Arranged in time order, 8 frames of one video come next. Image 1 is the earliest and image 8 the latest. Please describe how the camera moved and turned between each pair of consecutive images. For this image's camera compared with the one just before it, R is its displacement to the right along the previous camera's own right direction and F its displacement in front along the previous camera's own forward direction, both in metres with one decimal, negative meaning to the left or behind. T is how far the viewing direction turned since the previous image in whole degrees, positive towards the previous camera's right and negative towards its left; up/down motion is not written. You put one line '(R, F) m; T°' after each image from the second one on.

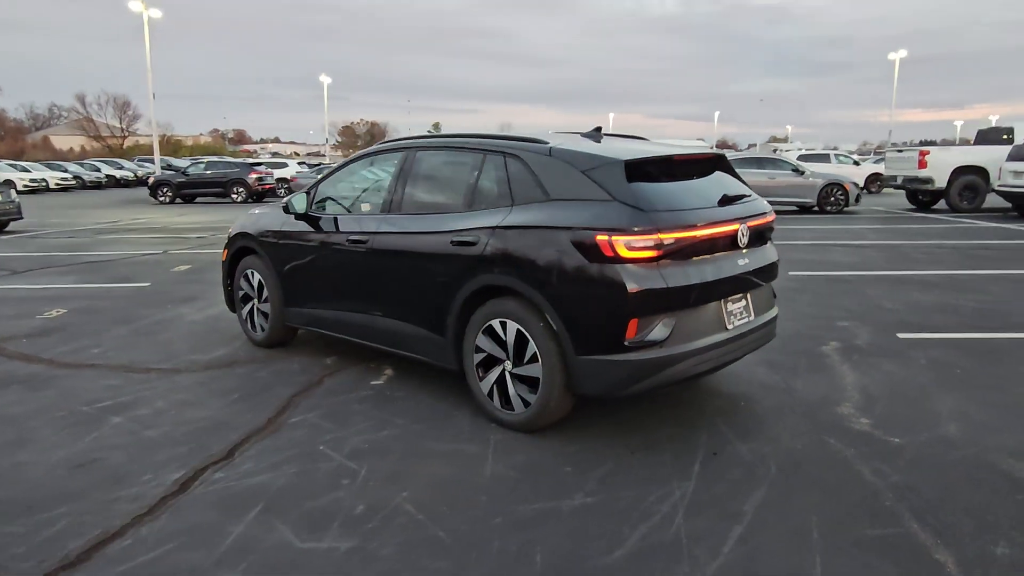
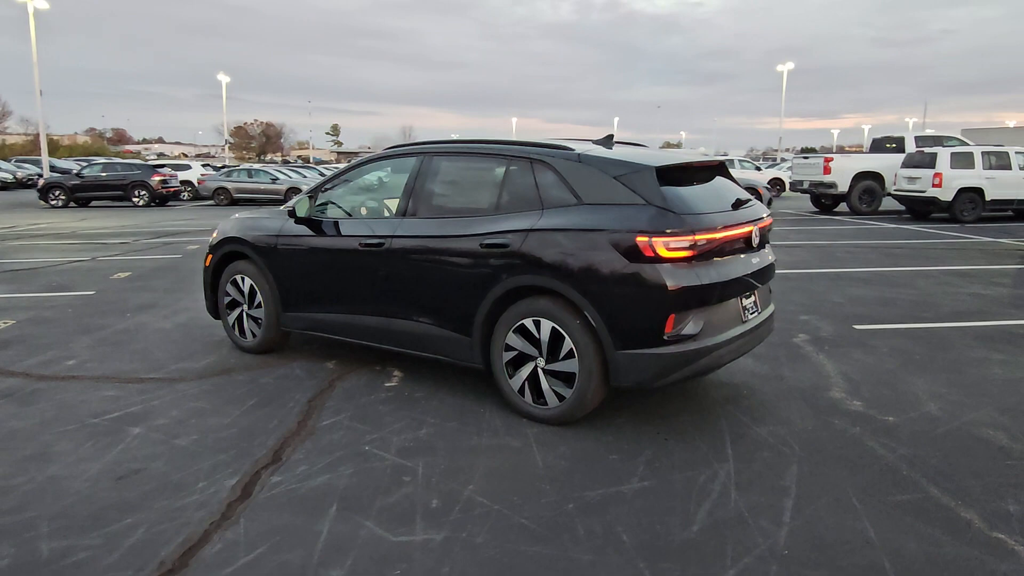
(-0.7, -0.1) m; +7°
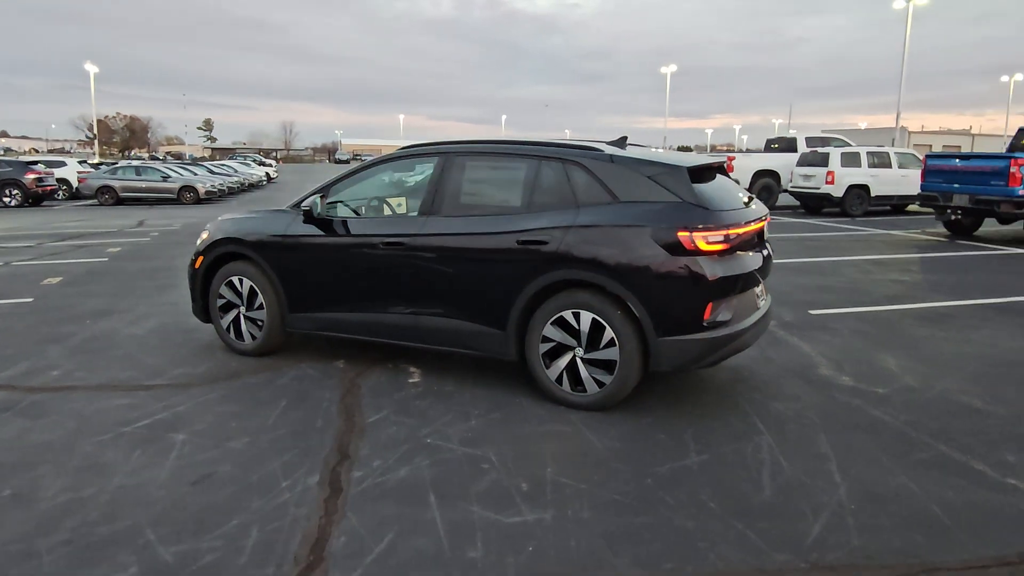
(-0.9, -0.1) m; +9°
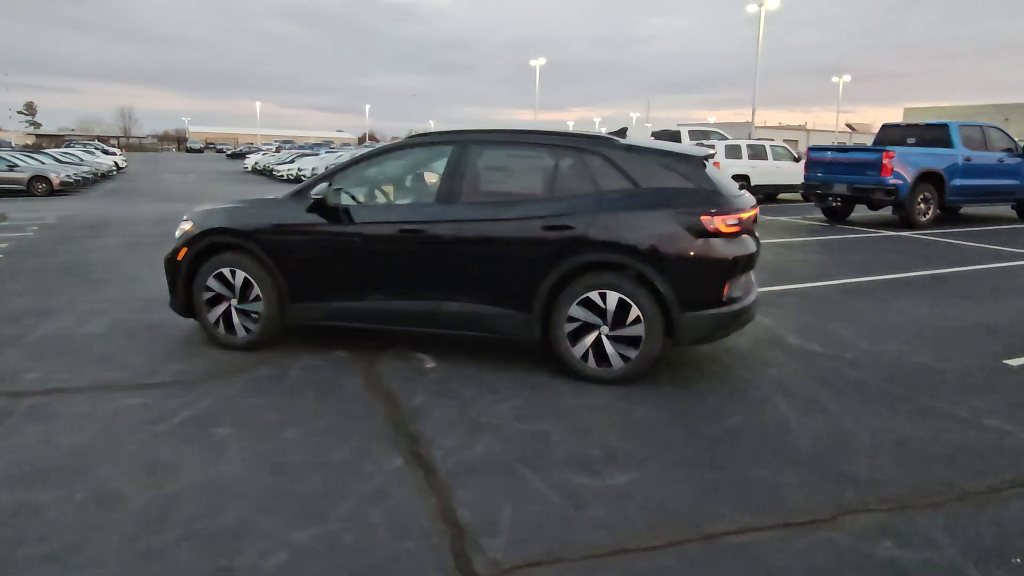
(-1.0, -0.1) m; +10°
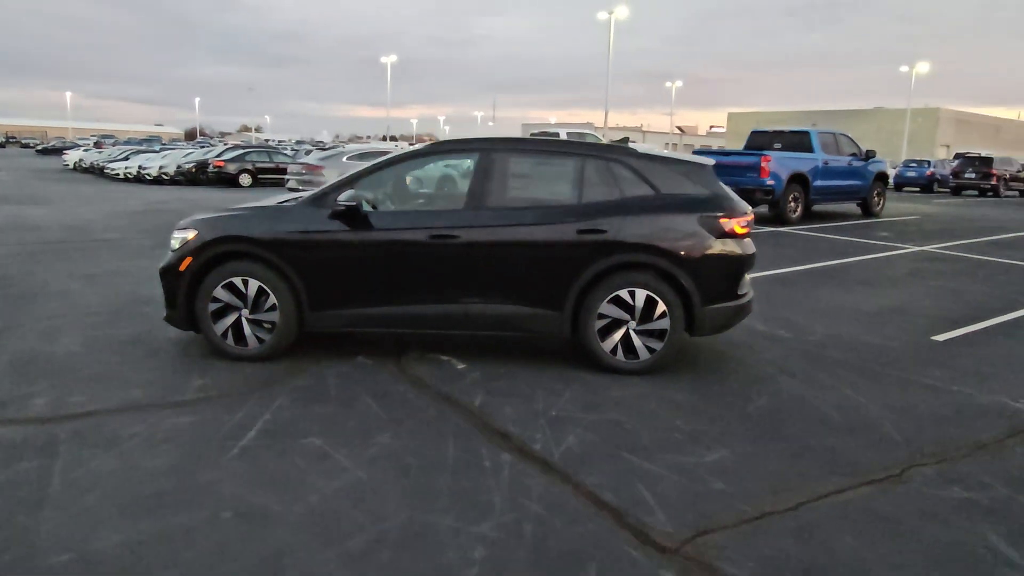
(-1.3, -0.1) m; +12°
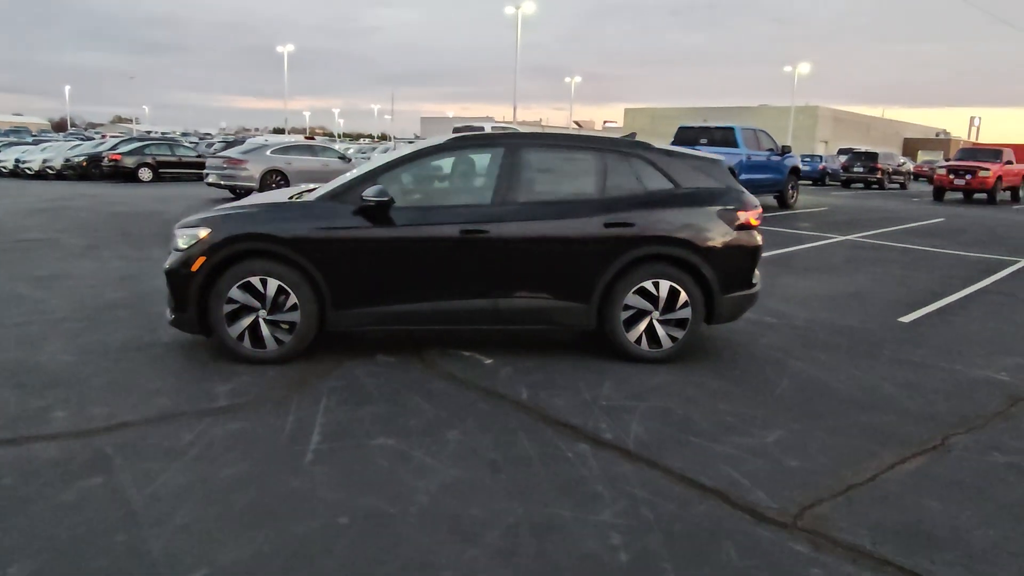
(-0.9, 0.0) m; +8°
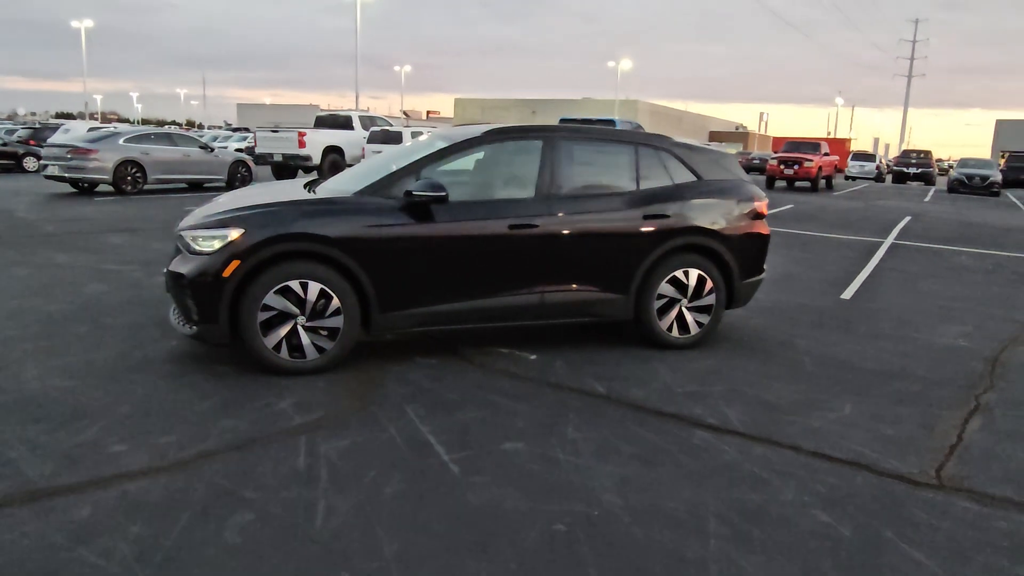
(-1.5, +0.2) m; +13°
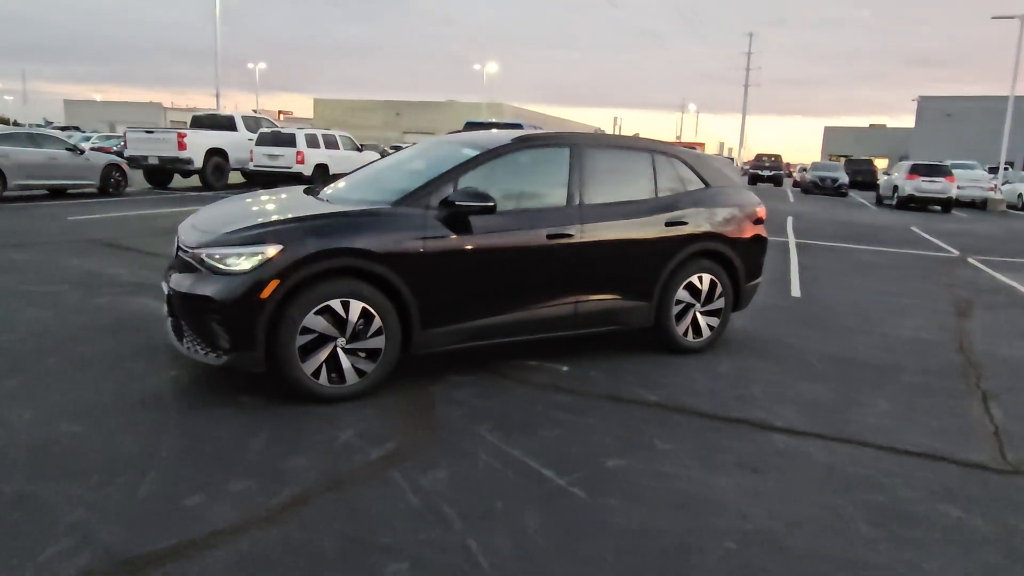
(-1.2, +0.2) m; +11°
